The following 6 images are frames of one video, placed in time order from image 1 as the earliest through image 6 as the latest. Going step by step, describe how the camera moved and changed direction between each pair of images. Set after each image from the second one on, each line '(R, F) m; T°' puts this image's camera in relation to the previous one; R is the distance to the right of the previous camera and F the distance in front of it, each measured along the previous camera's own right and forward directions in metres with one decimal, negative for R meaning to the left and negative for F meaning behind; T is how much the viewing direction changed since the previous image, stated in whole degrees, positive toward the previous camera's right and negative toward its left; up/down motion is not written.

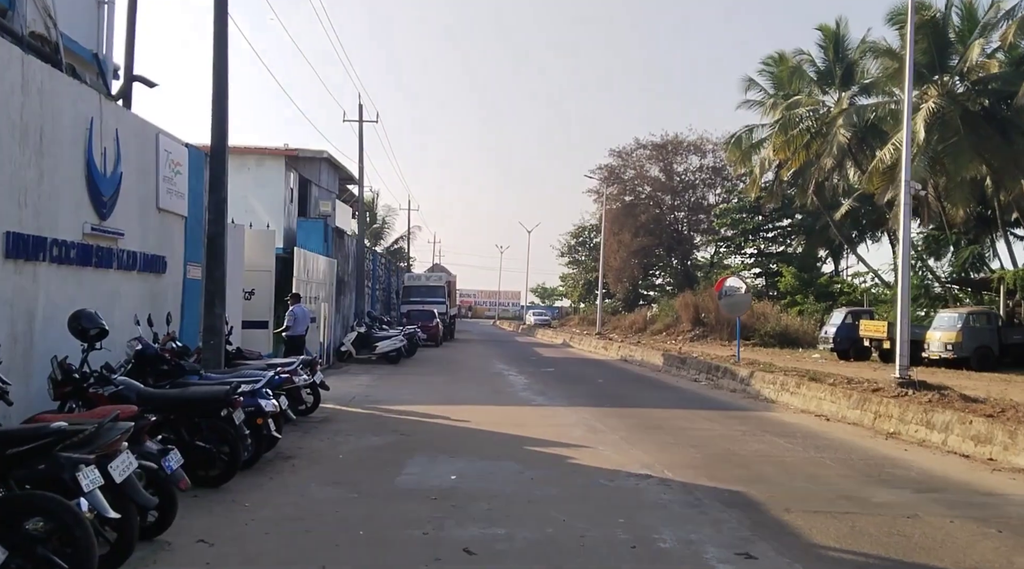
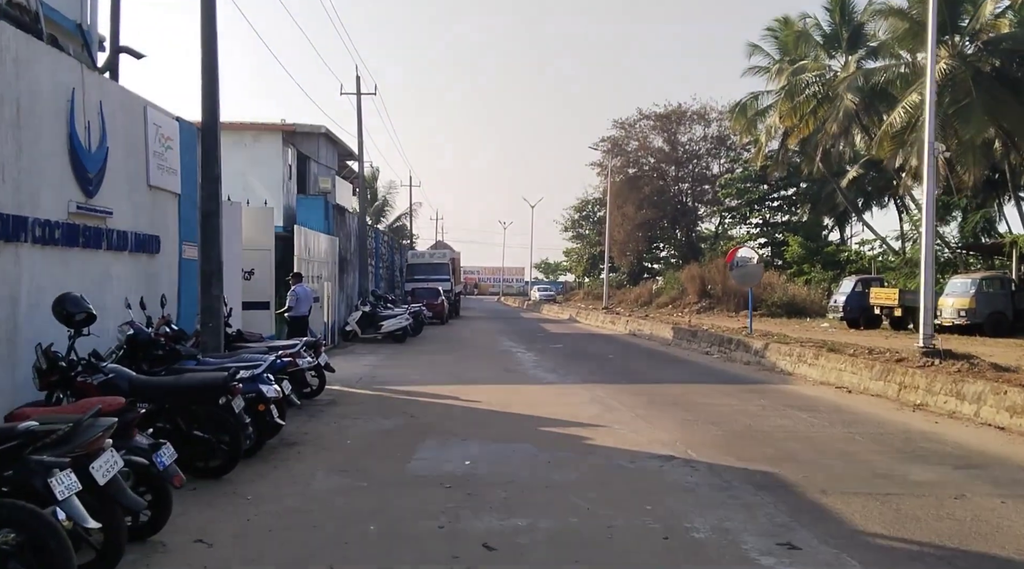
(-0.1, +0.5) m; 0°
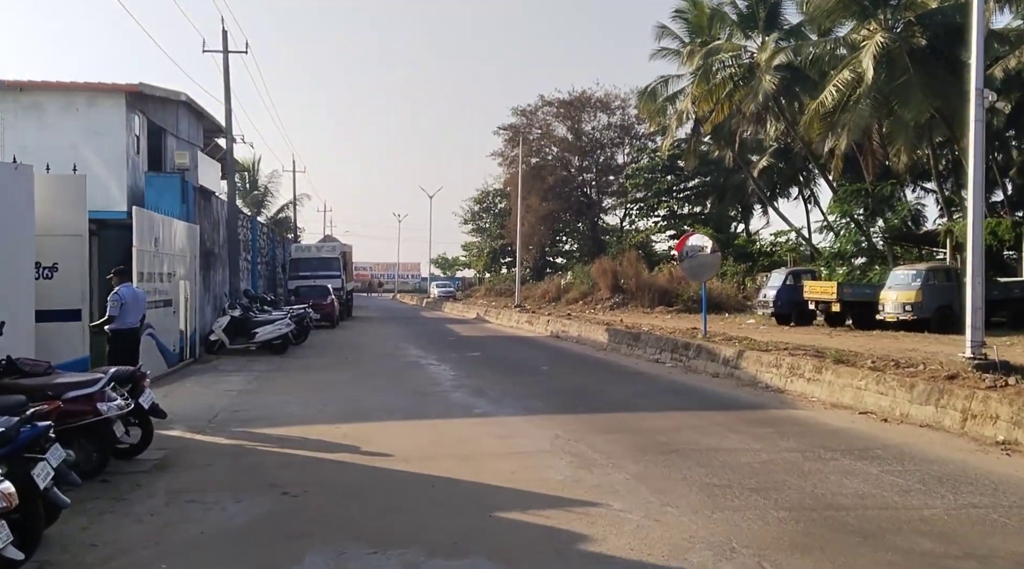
(-0.3, +3.9) m; +7°
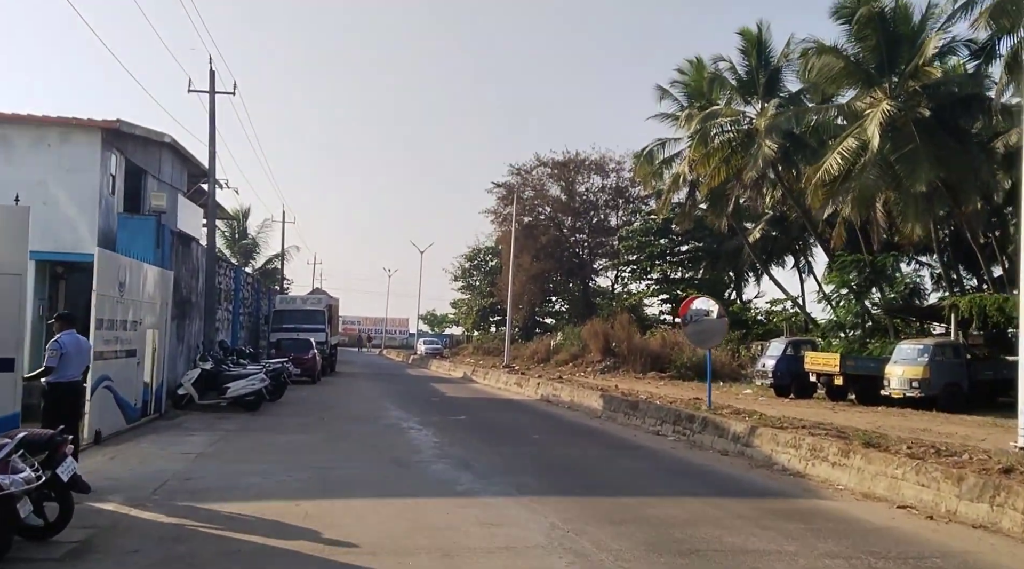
(-0.1, +1.2) m; +1°
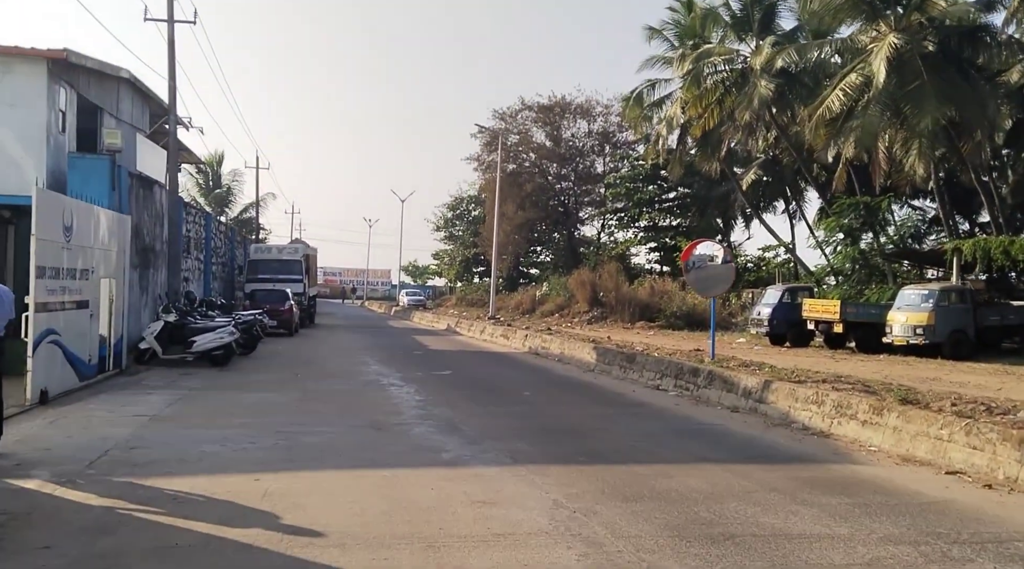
(-0.1, +1.4) m; +1°
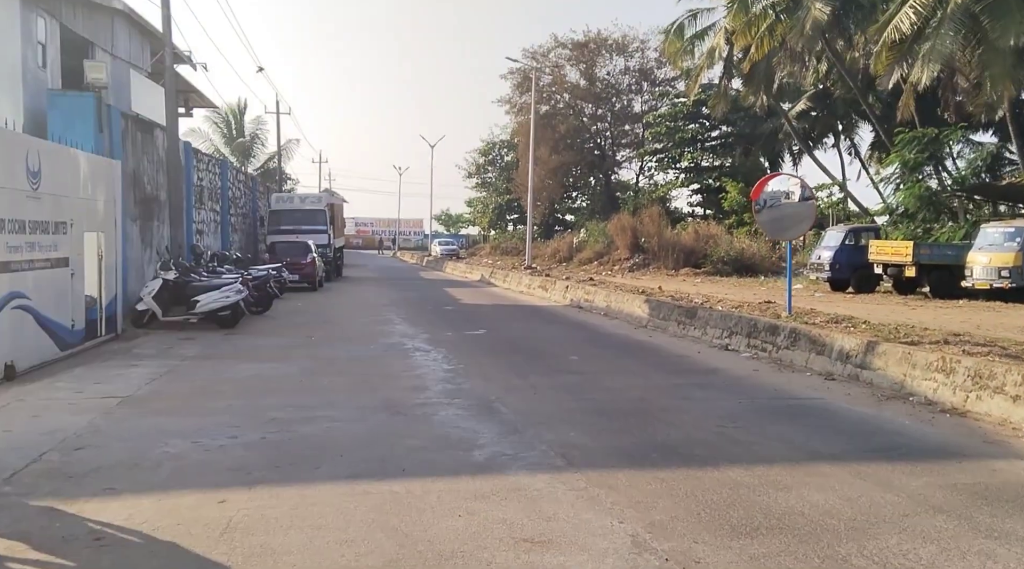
(-0.1, +2.1) m; -2°
